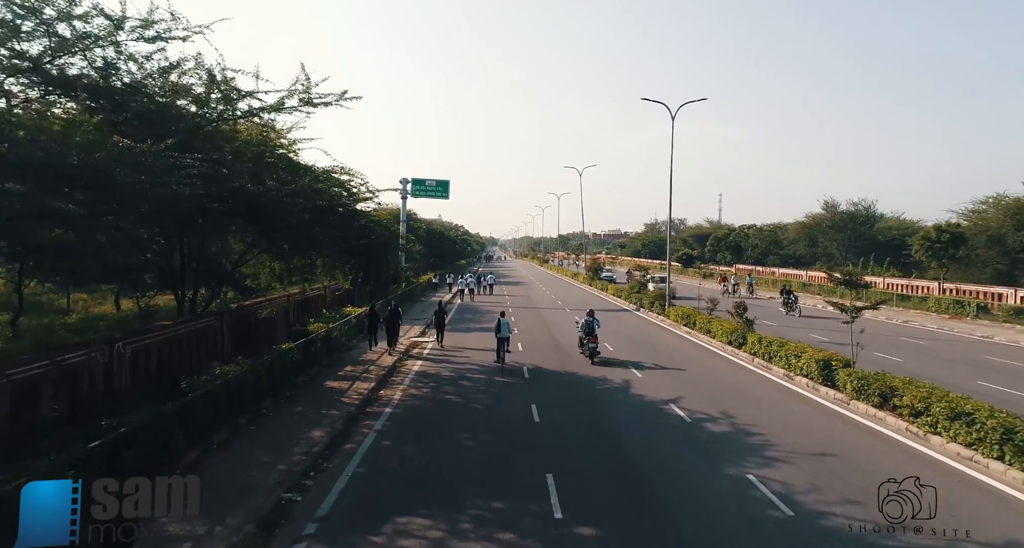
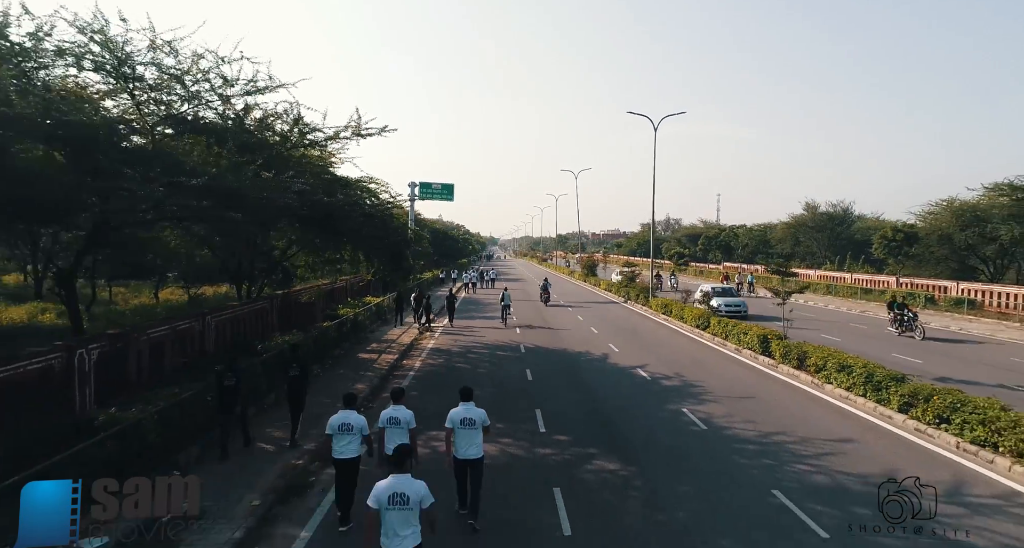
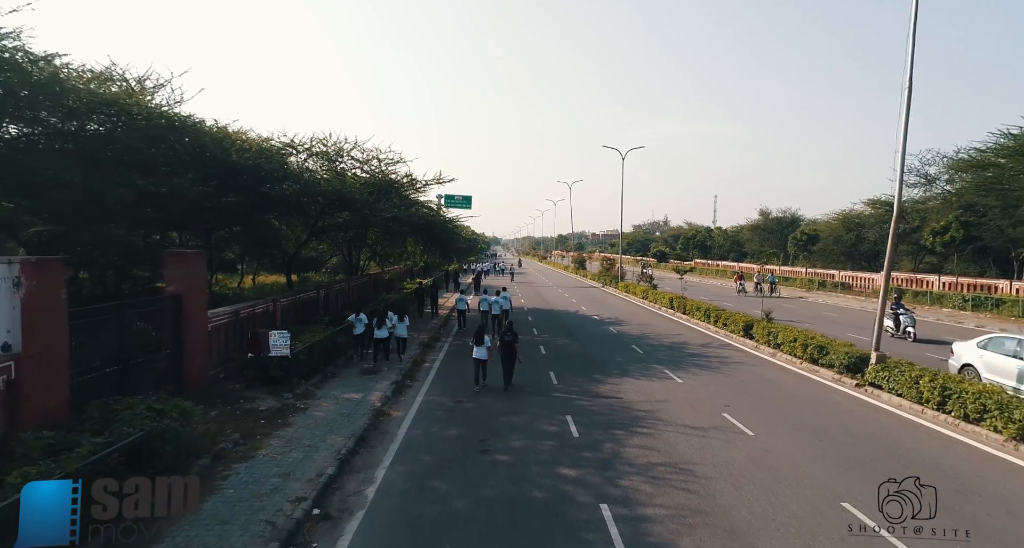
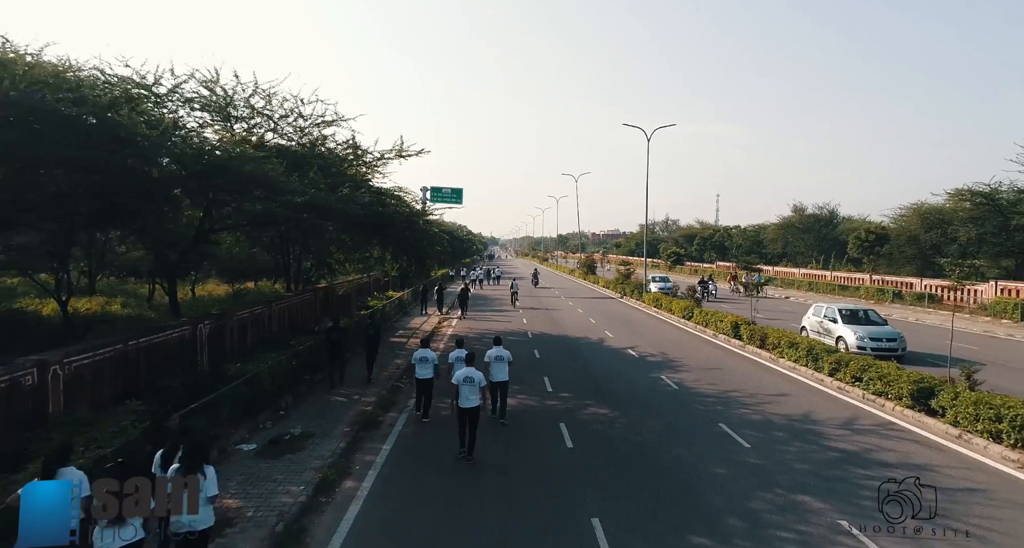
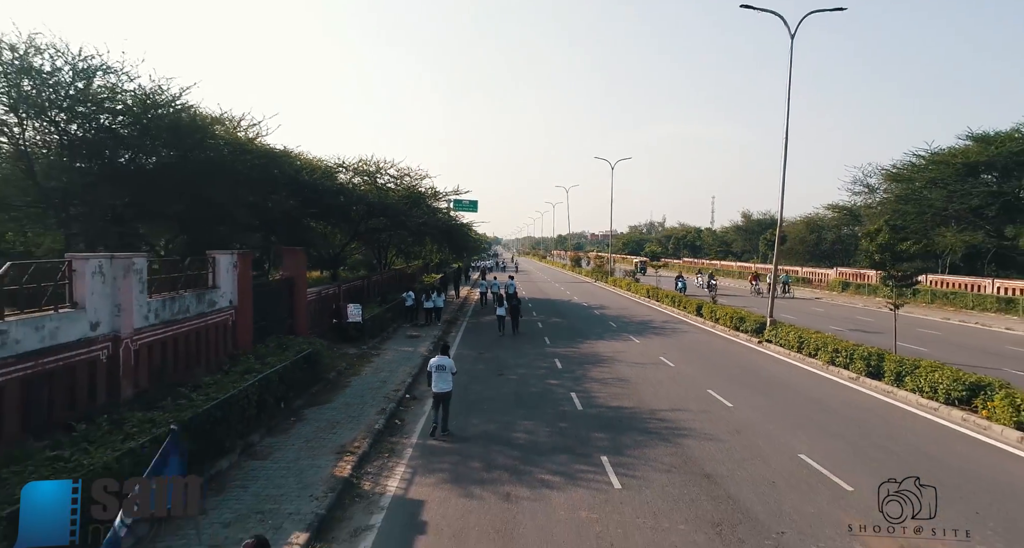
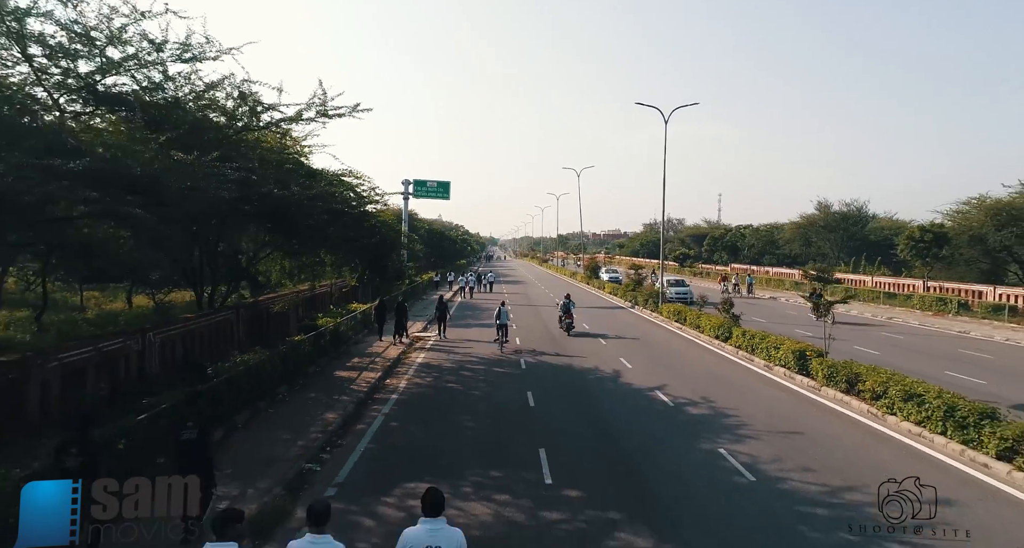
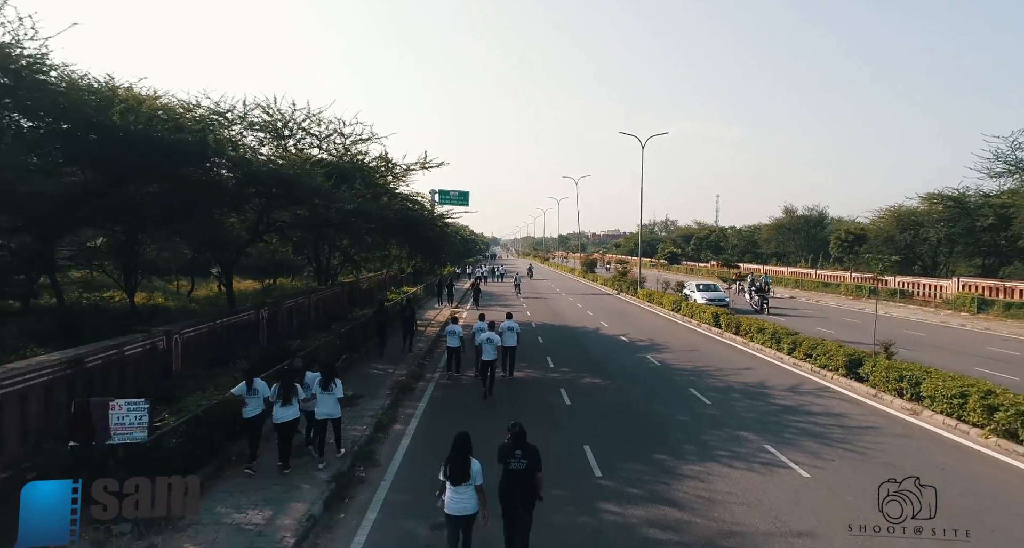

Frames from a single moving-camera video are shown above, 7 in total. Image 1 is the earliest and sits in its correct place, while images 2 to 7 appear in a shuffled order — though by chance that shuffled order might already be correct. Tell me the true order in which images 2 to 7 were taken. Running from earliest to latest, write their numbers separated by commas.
6, 2, 4, 7, 3, 5
